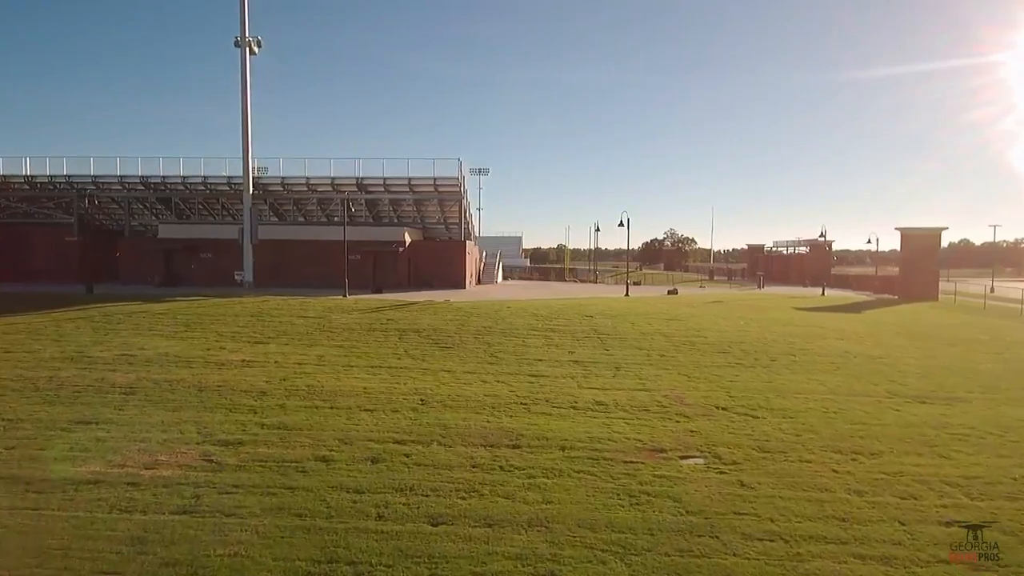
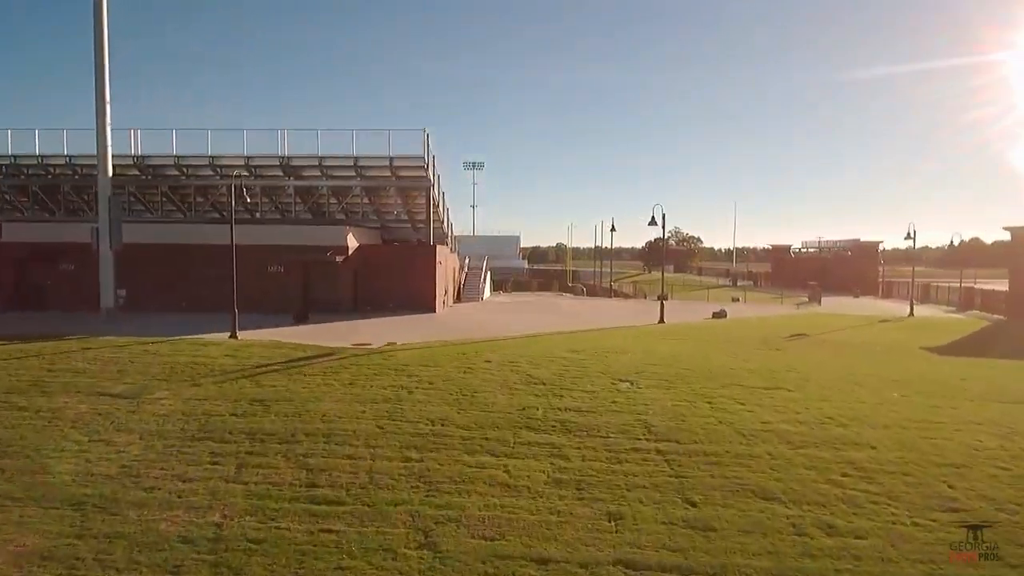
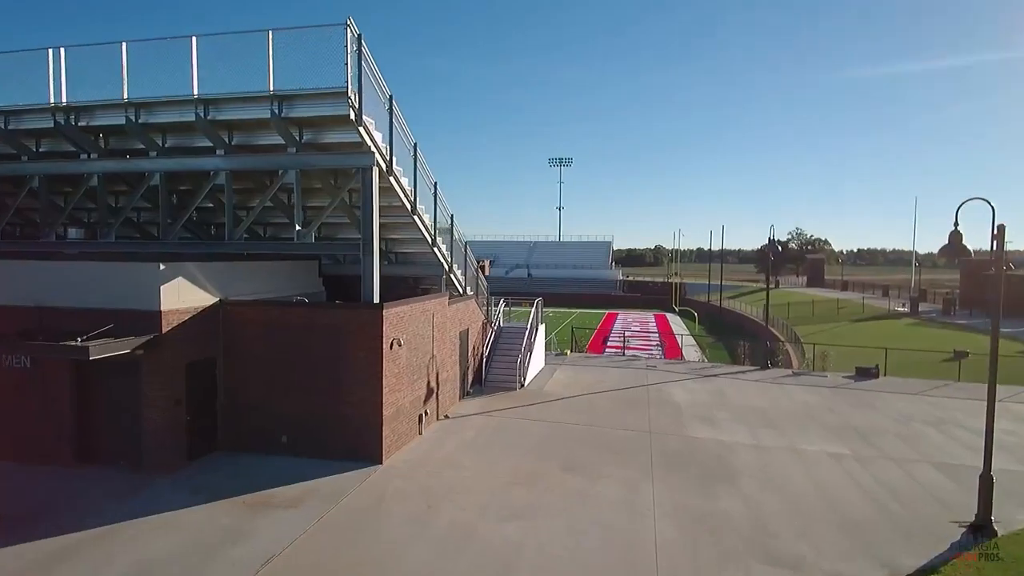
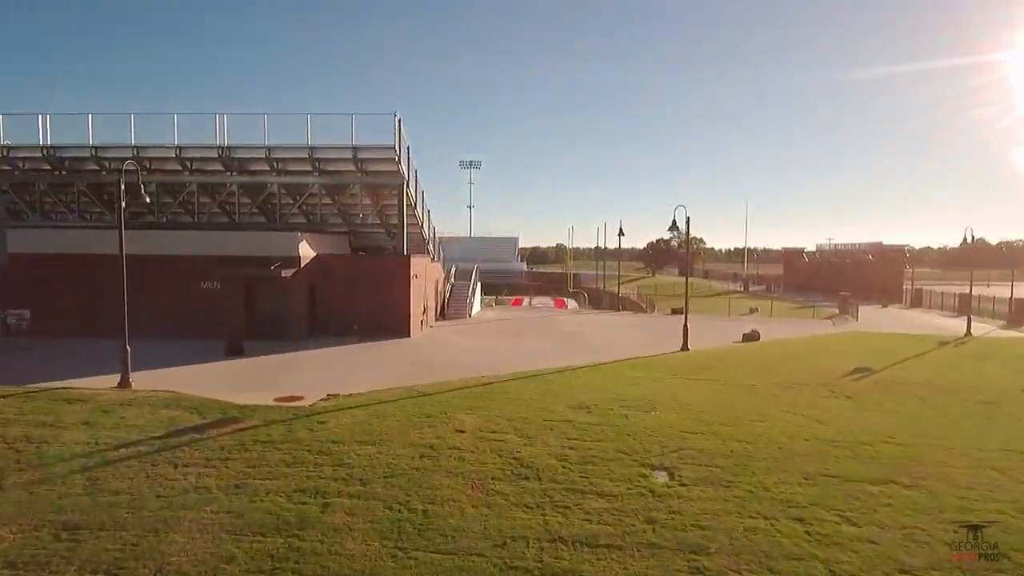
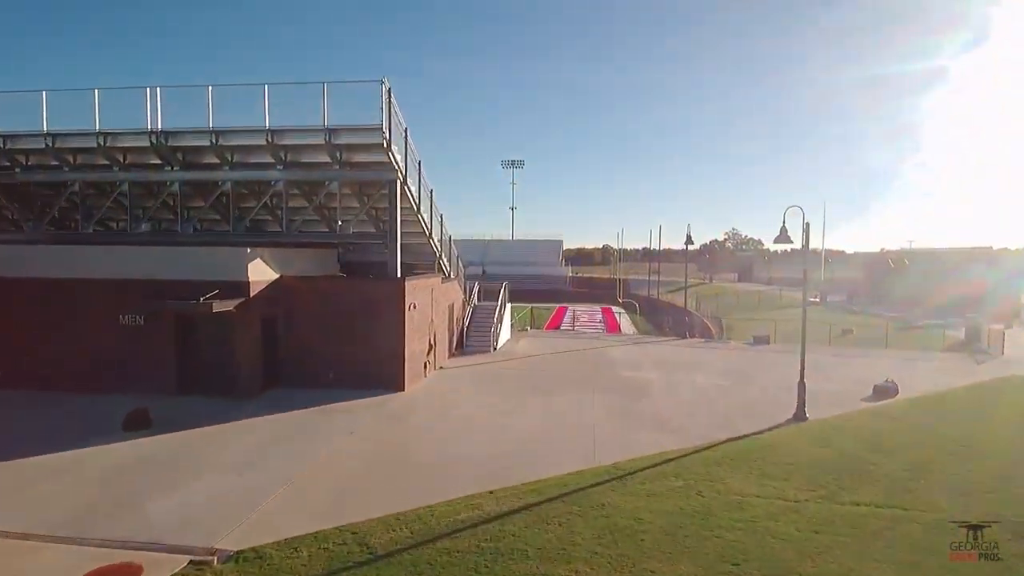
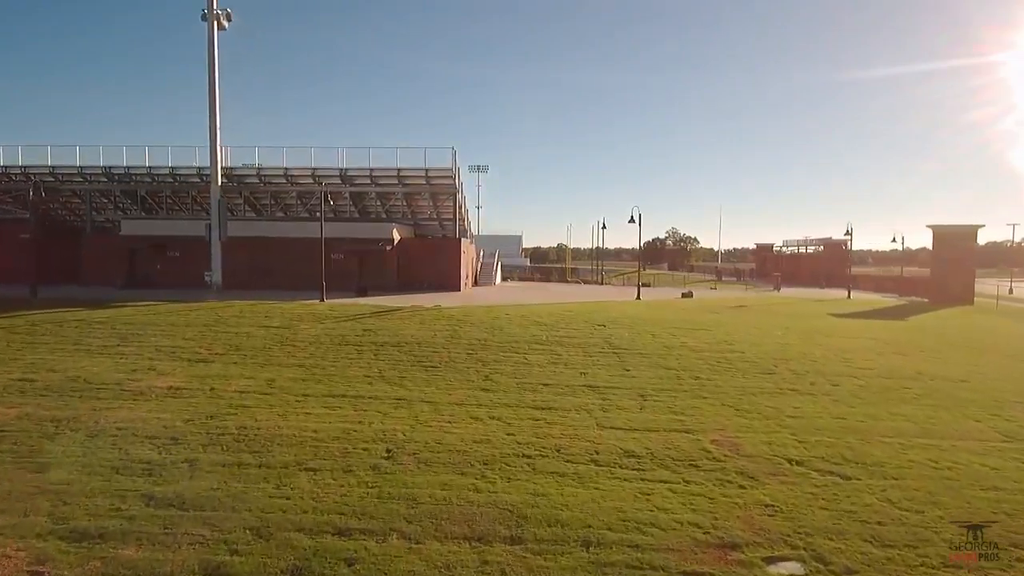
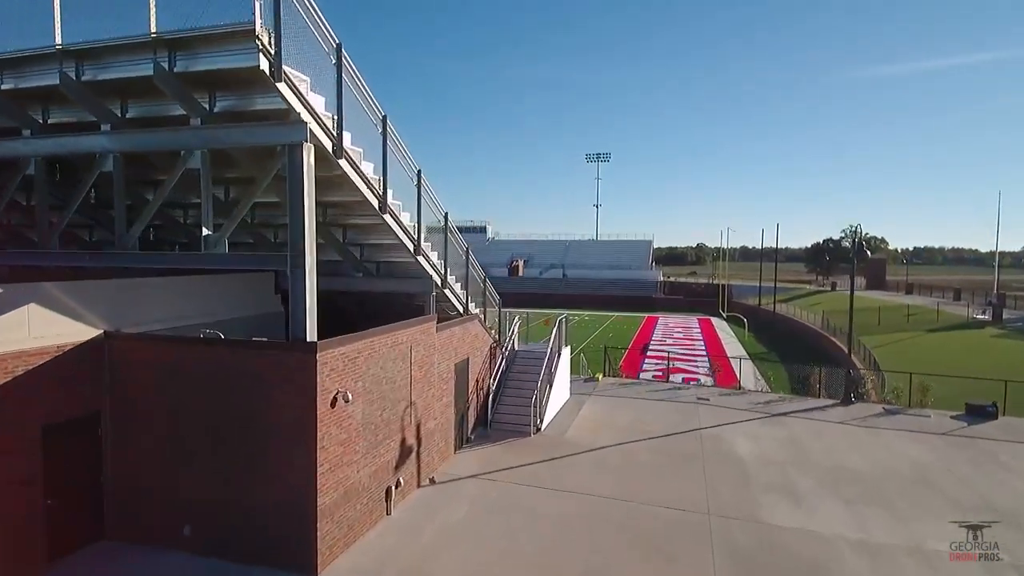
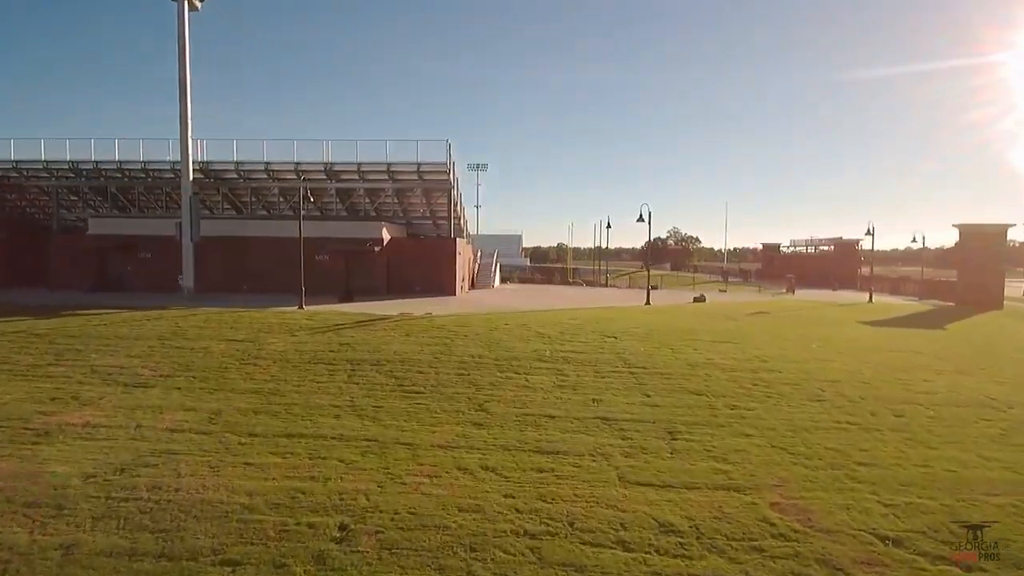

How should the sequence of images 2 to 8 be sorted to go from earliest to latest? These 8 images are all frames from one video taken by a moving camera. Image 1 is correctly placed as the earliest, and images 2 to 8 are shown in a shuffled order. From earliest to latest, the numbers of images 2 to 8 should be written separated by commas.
6, 8, 2, 4, 5, 3, 7
